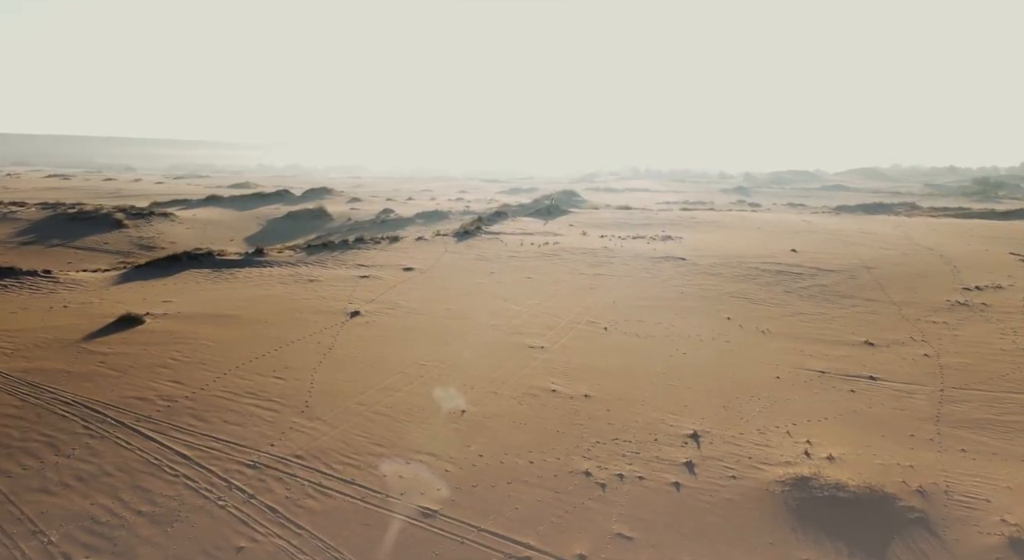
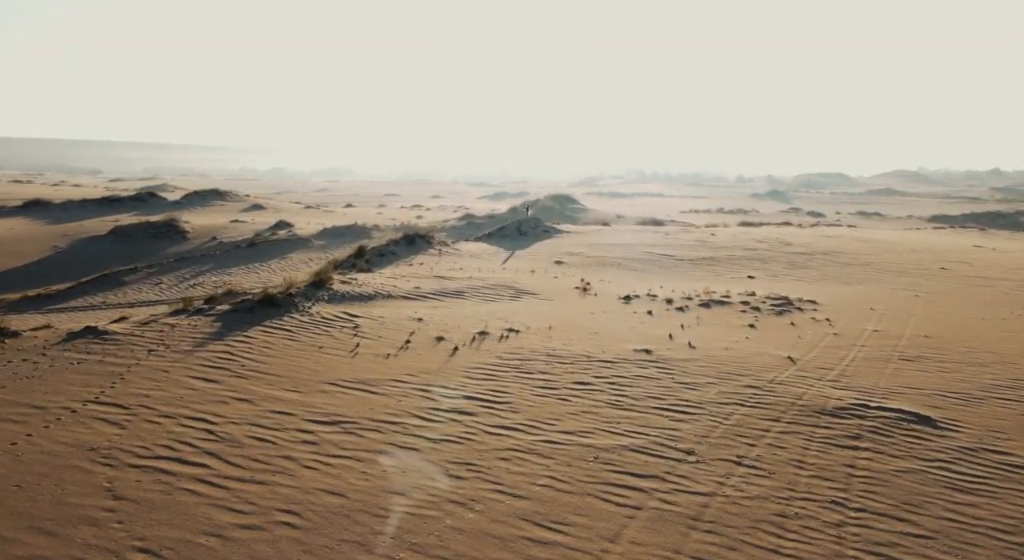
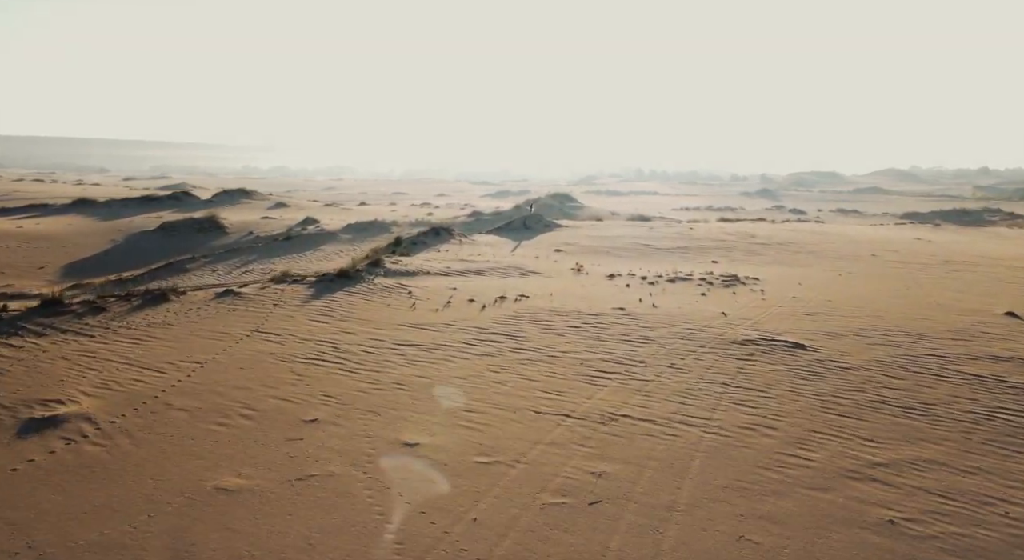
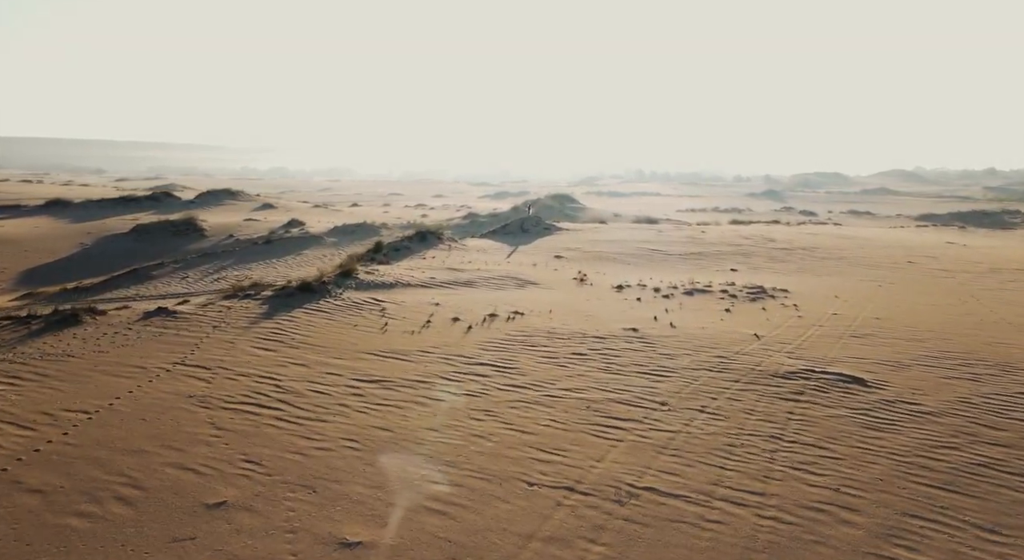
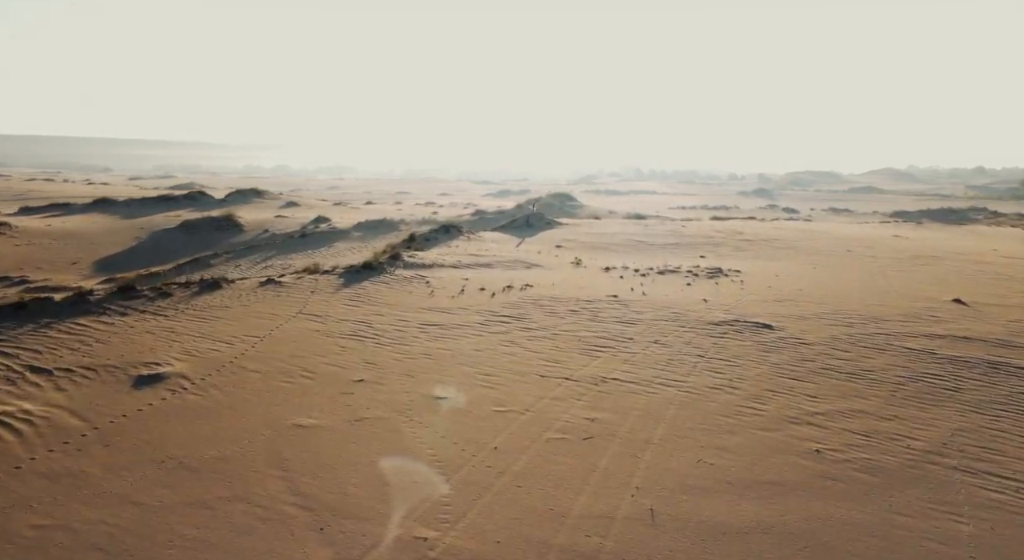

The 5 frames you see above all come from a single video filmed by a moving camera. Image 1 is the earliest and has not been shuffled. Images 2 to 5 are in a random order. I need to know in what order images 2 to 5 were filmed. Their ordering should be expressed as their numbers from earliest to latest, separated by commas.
5, 3, 4, 2
